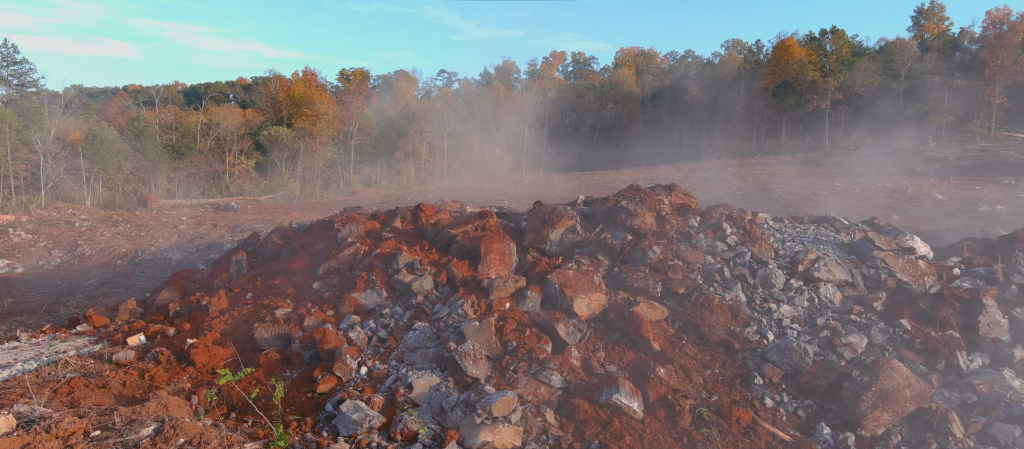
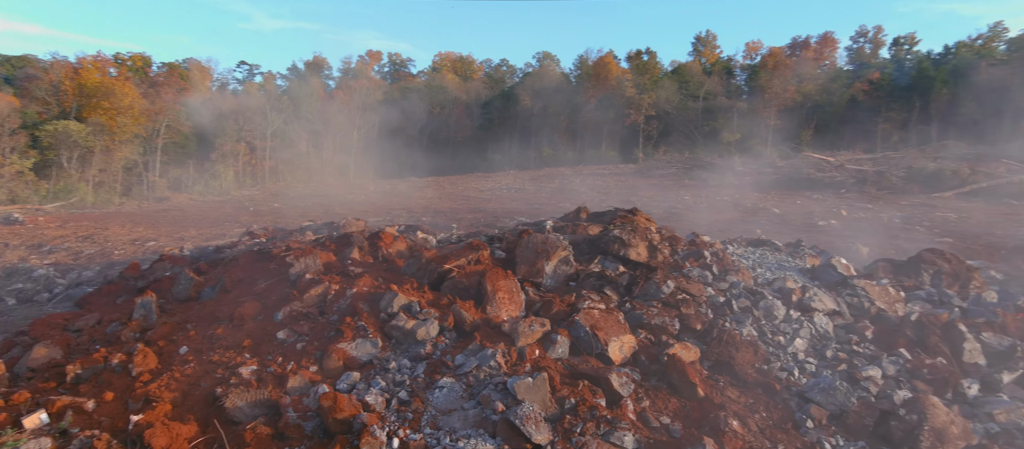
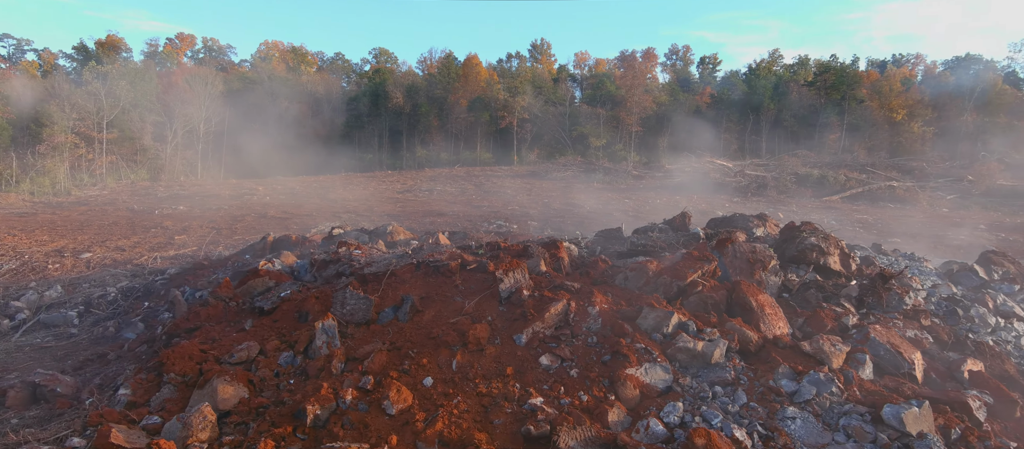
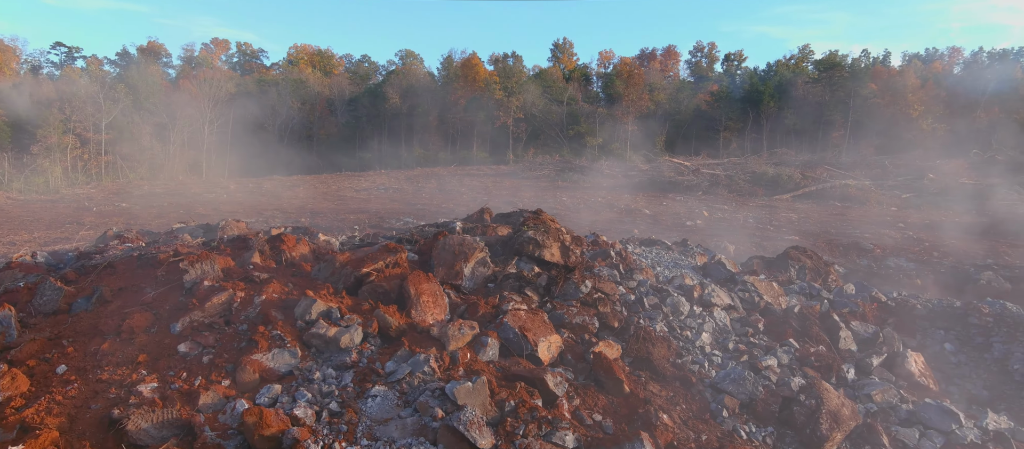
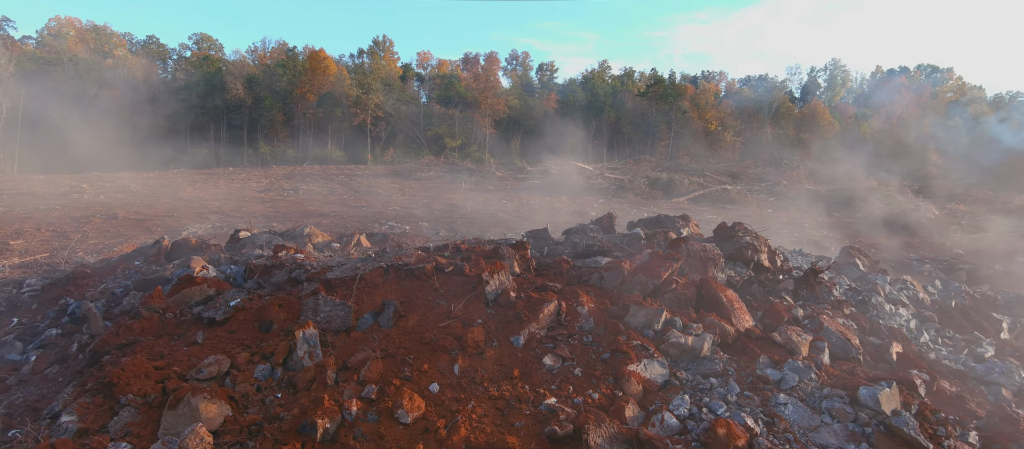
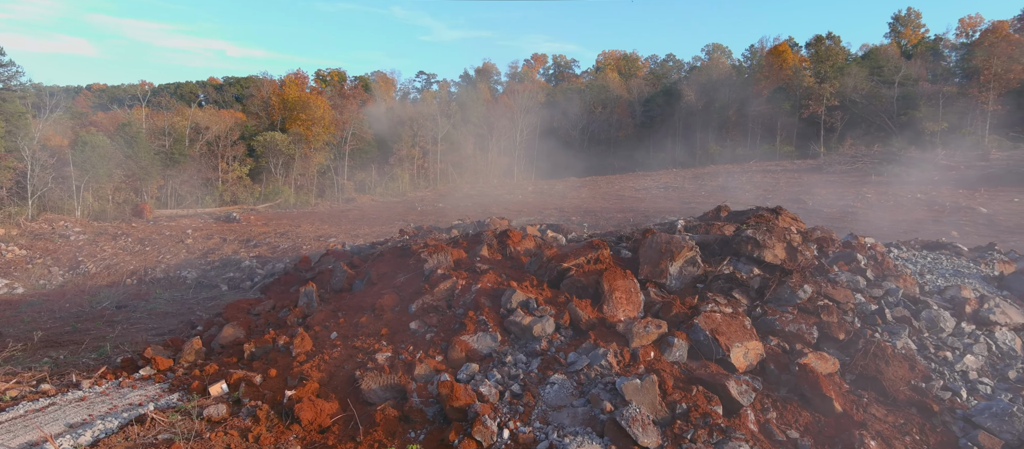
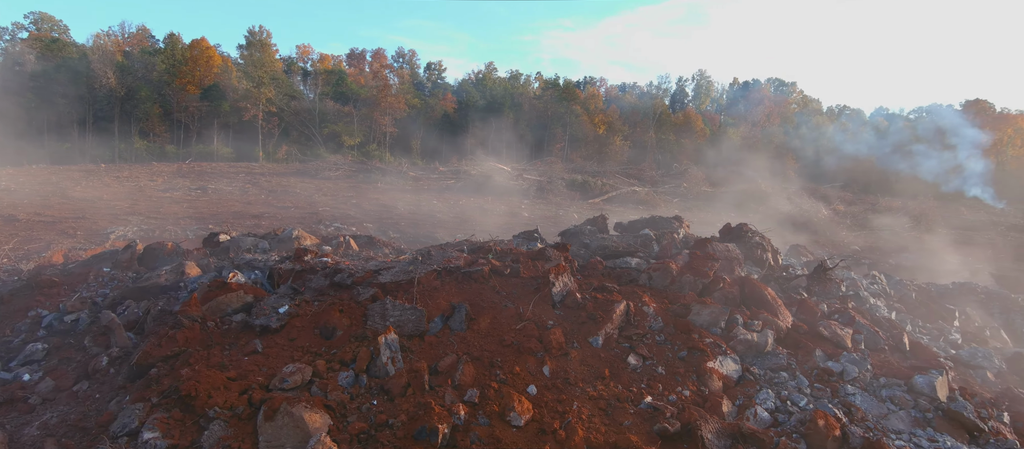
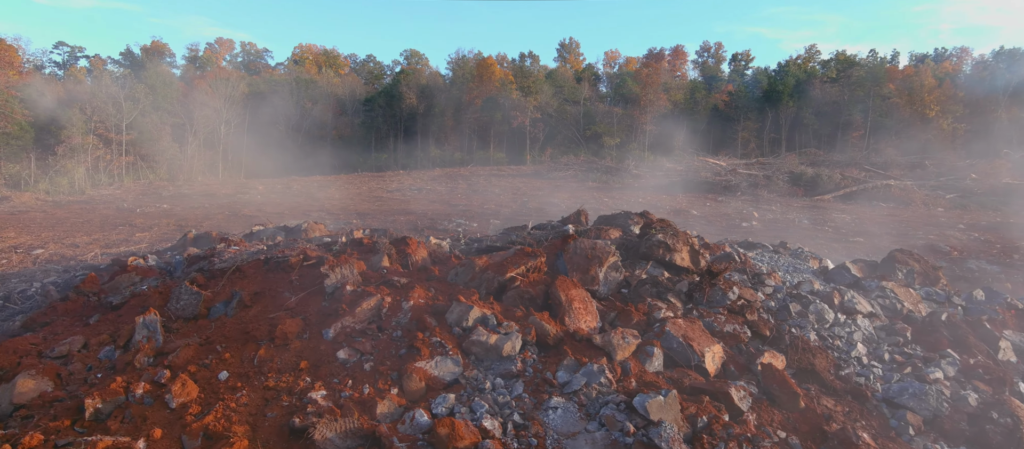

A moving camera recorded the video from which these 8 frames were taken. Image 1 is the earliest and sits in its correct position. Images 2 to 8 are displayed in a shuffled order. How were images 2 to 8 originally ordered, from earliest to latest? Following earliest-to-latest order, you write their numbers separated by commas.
6, 2, 4, 8, 3, 5, 7
